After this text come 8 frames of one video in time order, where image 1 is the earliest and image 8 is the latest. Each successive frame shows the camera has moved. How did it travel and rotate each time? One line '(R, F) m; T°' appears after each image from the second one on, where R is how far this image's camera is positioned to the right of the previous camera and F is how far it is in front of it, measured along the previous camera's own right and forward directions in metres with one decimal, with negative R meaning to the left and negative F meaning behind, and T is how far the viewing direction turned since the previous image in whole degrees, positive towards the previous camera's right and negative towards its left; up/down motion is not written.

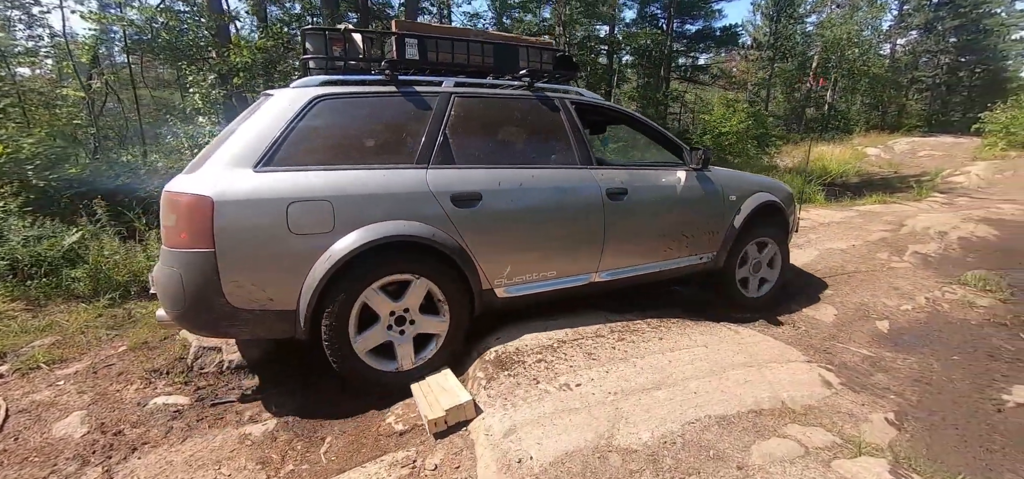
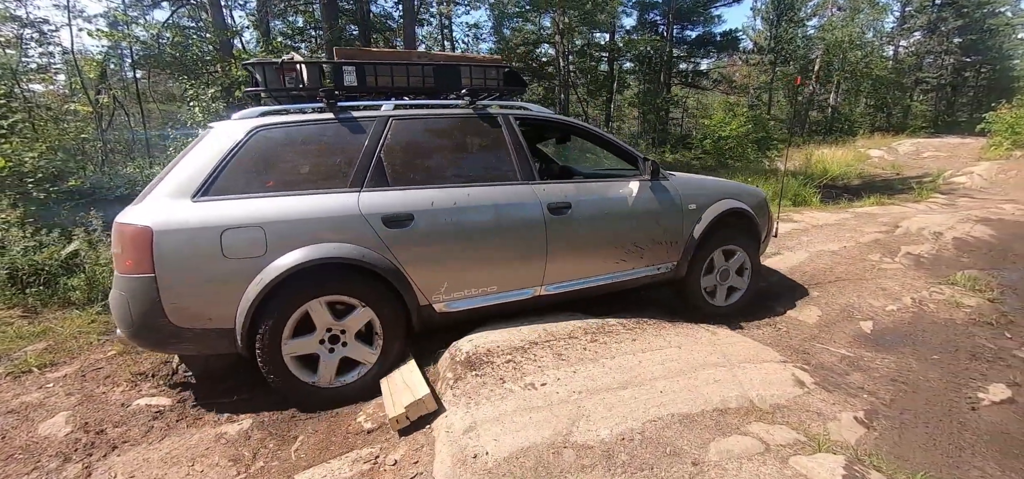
(+0.2, -0.1) m; -1°
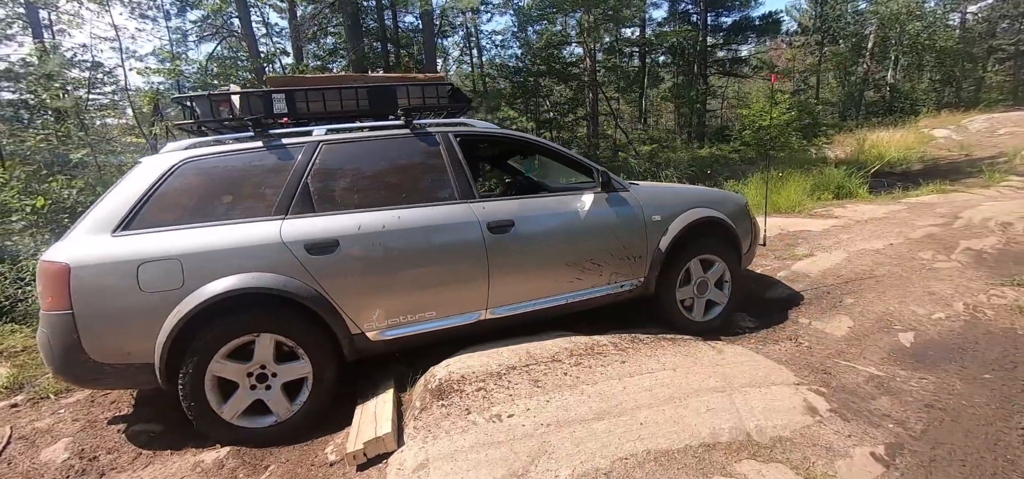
(+0.4, +0.1) m; -6°
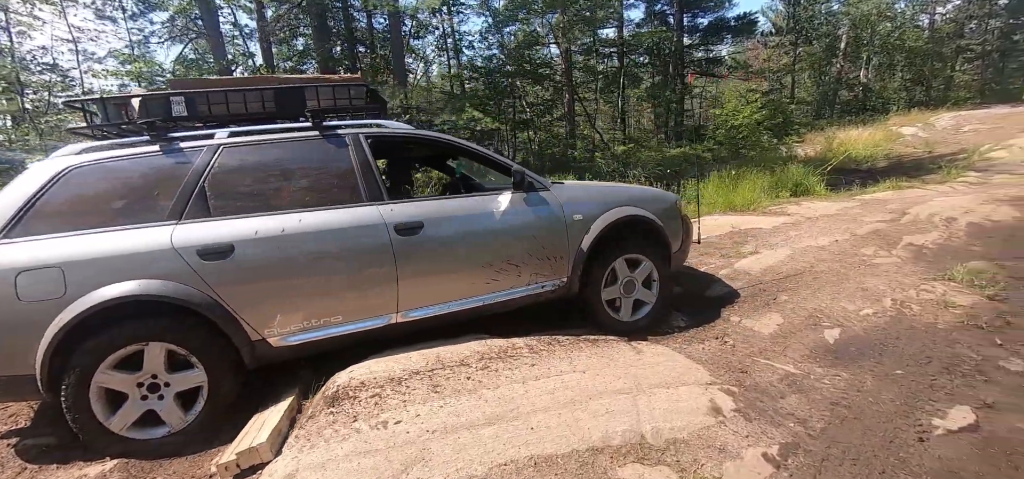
(+0.5, +0.1) m; +1°
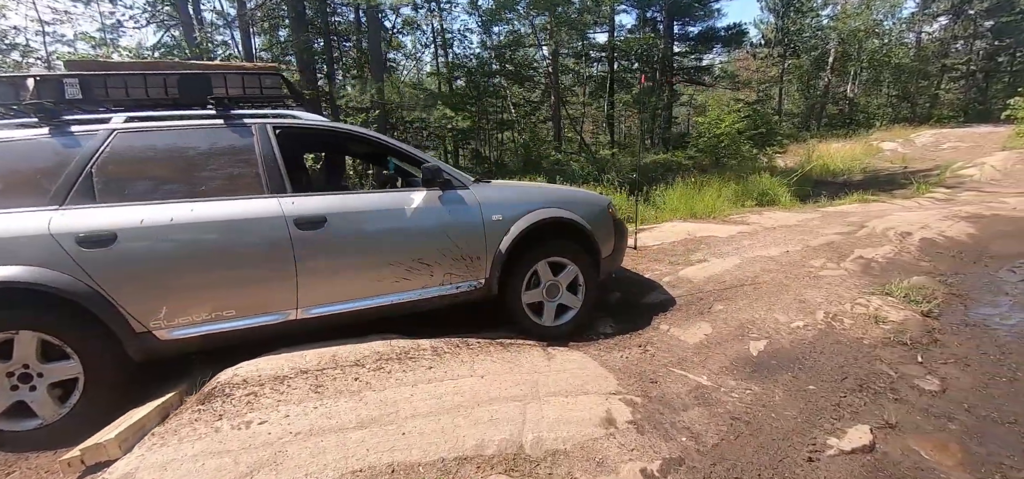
(+0.6, +0.1) m; +1°
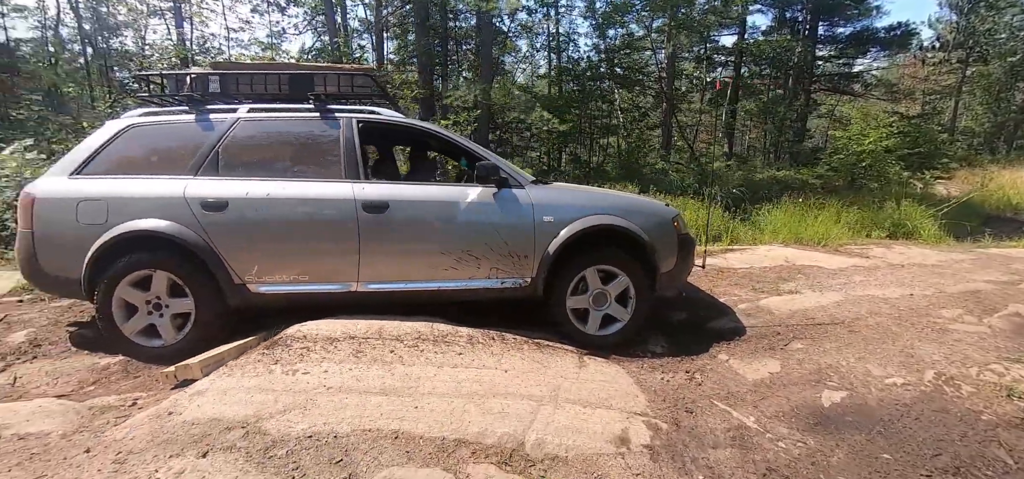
(+0.4, 0.0) m; -14°
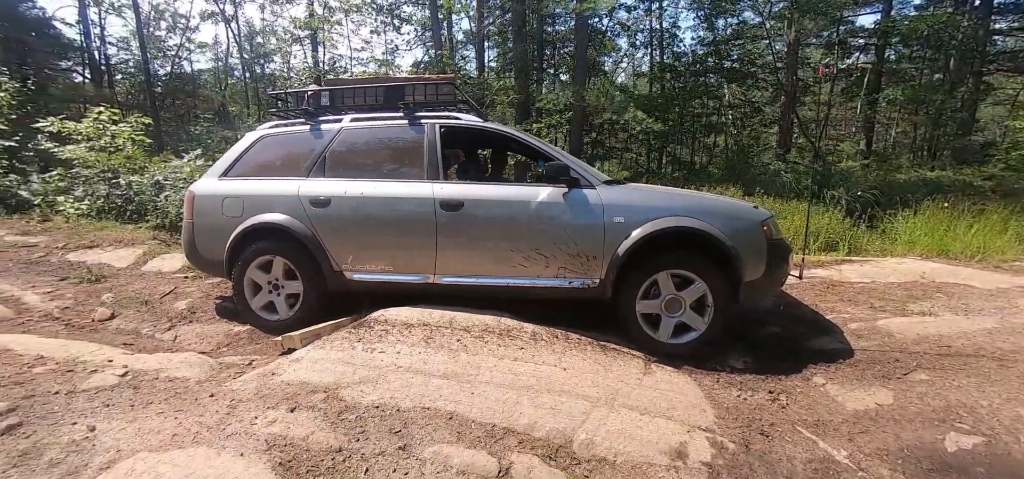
(+0.2, 0.0) m; -13°
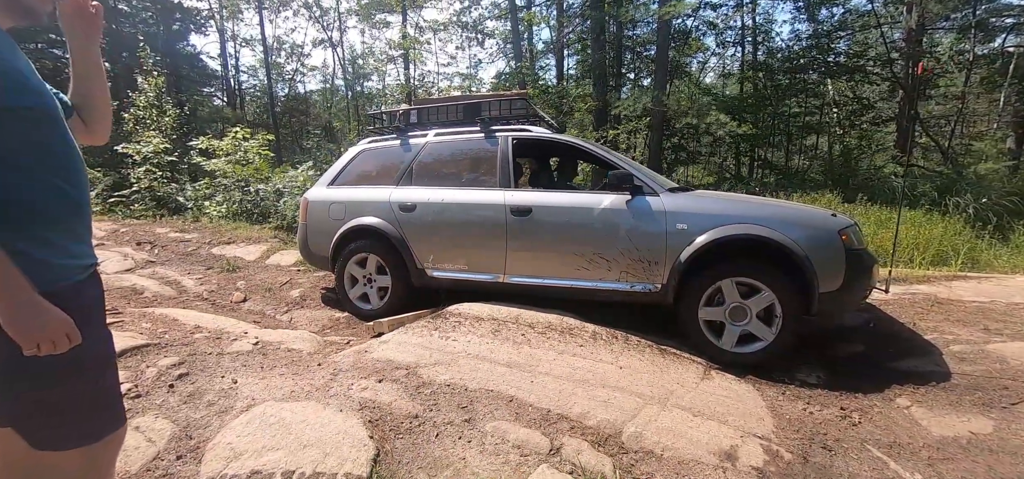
(+0.1, -0.2) m; -11°
